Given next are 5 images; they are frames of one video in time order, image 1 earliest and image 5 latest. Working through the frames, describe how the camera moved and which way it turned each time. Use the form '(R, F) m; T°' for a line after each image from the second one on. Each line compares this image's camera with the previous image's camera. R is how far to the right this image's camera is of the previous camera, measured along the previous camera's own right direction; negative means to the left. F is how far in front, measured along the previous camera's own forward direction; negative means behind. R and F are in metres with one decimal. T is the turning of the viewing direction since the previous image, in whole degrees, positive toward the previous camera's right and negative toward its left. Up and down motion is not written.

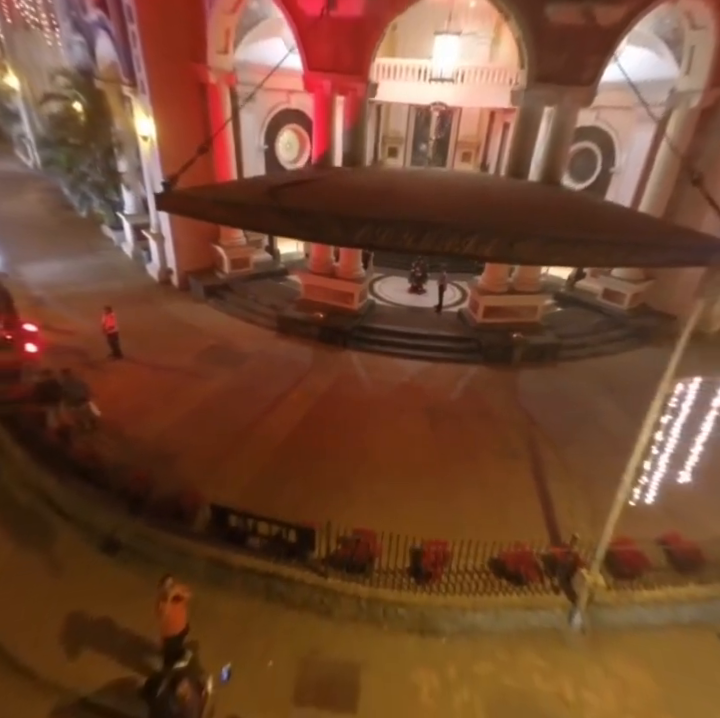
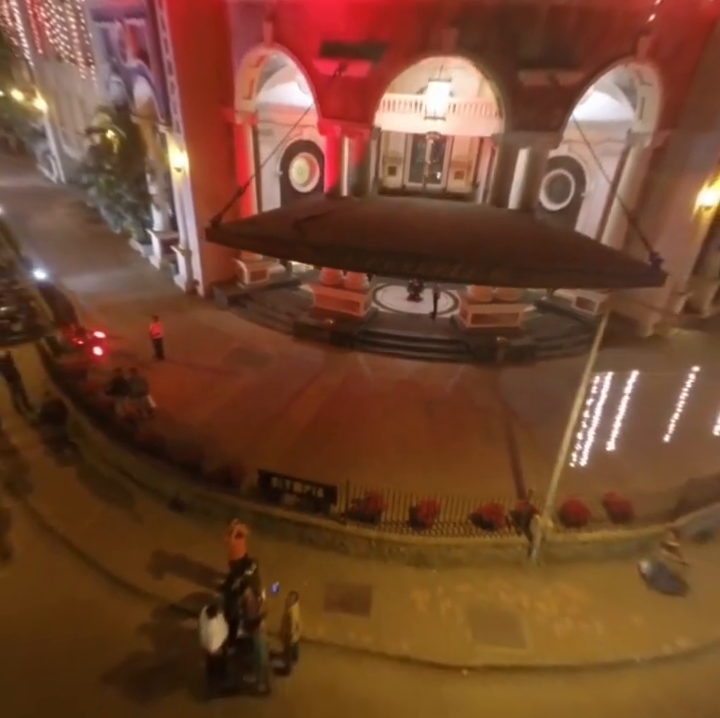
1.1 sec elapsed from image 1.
(-0.2, -1.7) m; 0°
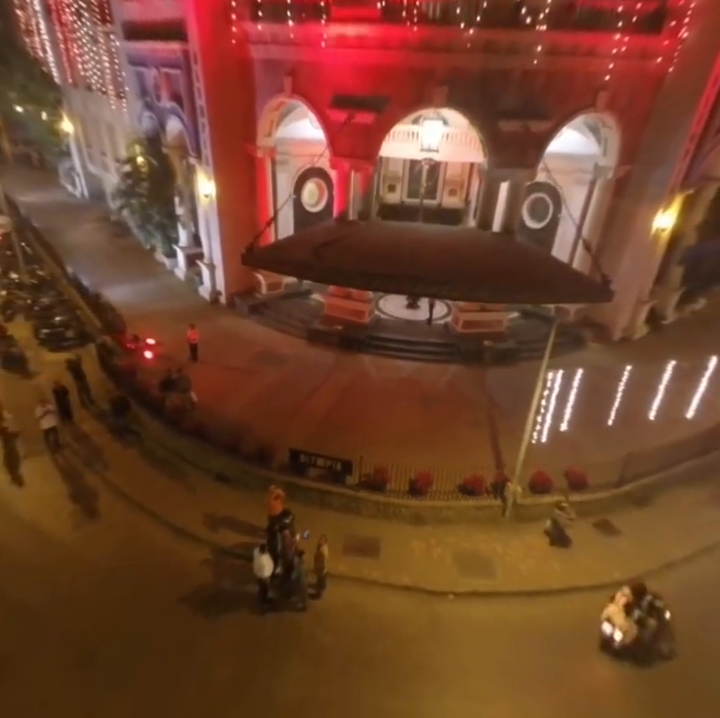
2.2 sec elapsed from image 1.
(-0.2, -1.9) m; 0°
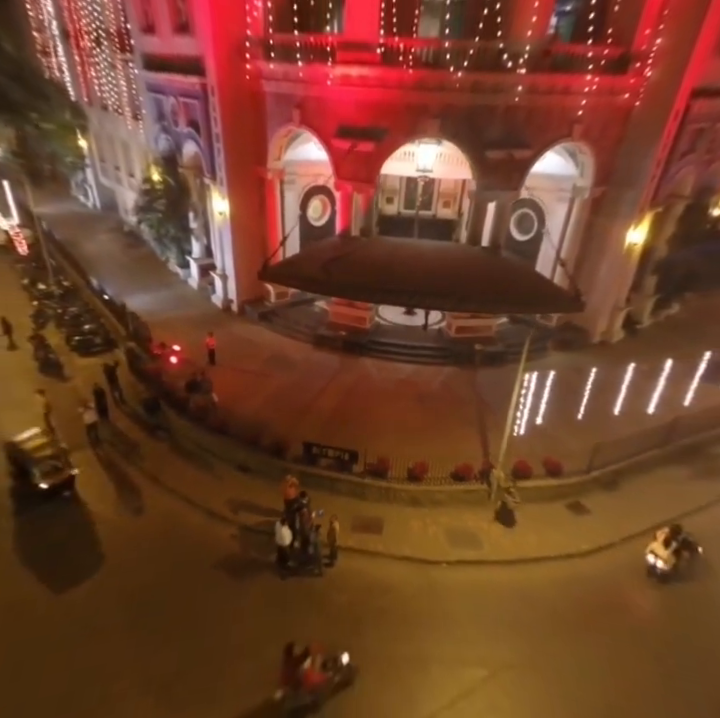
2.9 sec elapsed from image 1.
(-0.2, -1.4) m; 0°
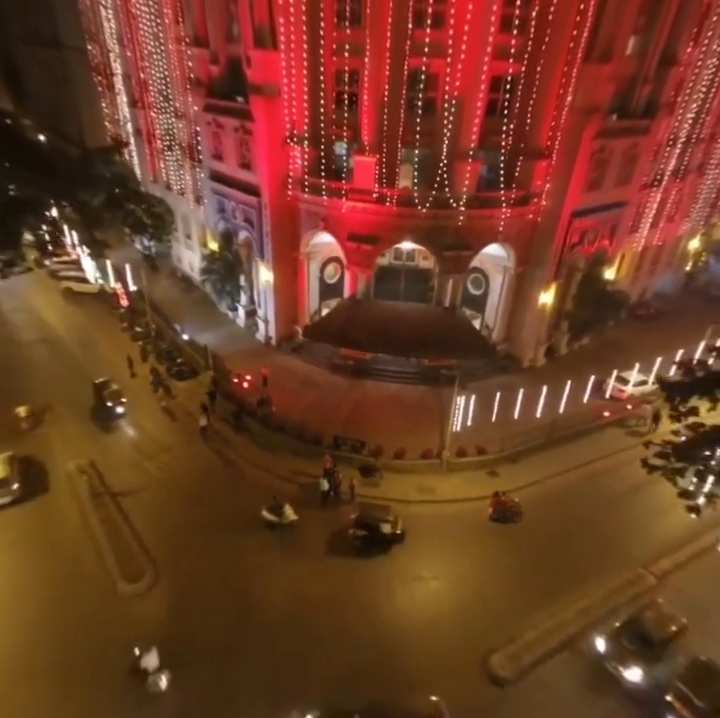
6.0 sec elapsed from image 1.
(-0.3, -7.3) m; 0°
